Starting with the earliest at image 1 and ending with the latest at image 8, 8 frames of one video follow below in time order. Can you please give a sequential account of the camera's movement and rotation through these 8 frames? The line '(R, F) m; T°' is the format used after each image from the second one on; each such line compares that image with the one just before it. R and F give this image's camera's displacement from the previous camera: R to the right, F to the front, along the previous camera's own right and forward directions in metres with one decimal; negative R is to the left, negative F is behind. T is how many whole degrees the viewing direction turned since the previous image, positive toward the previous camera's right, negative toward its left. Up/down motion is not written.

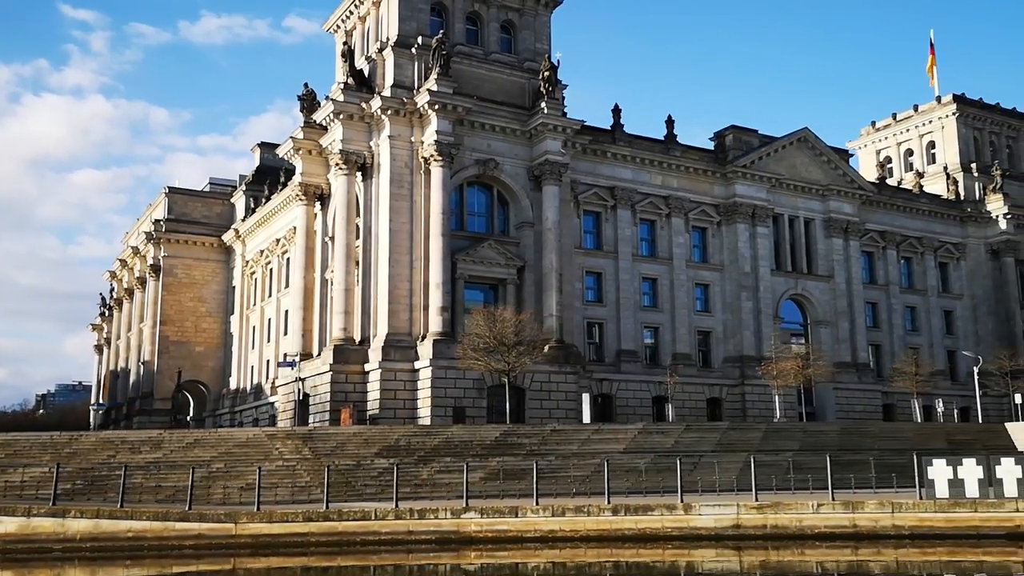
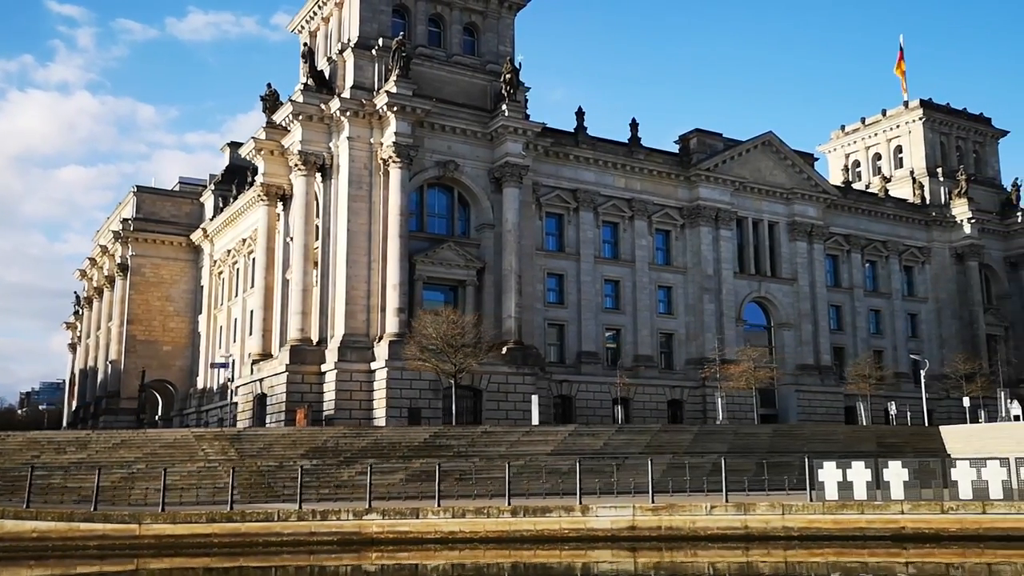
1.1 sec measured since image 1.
(+1.4, -0.3) m; +1°
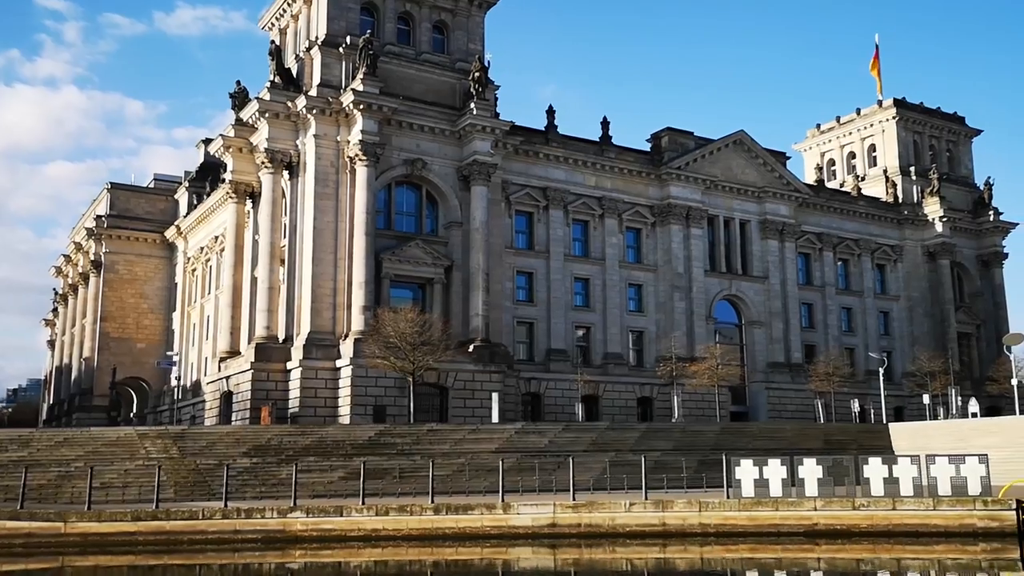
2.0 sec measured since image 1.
(+1.1, -0.2) m; +1°
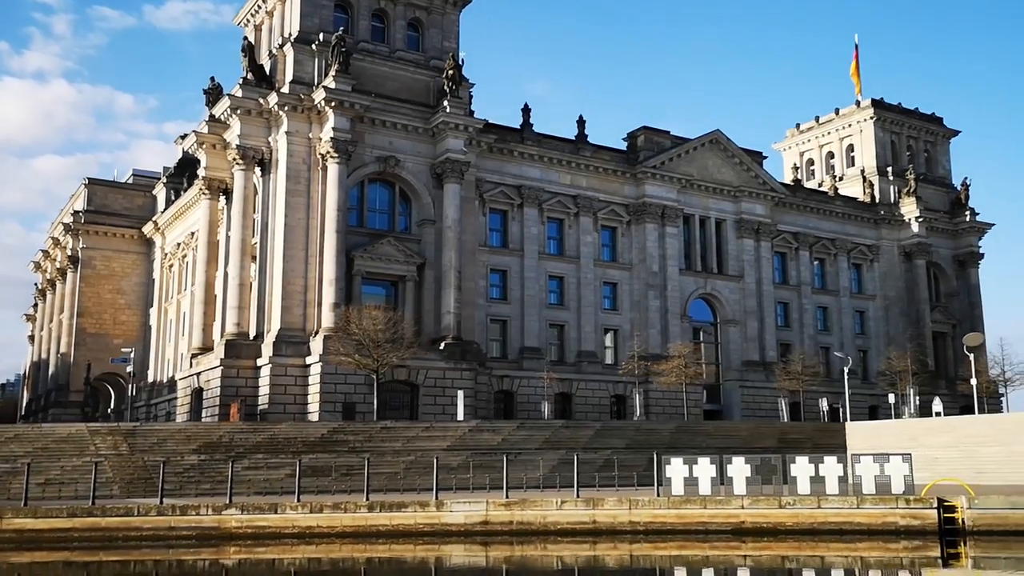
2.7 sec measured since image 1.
(+1.0, -0.2) m; +1°
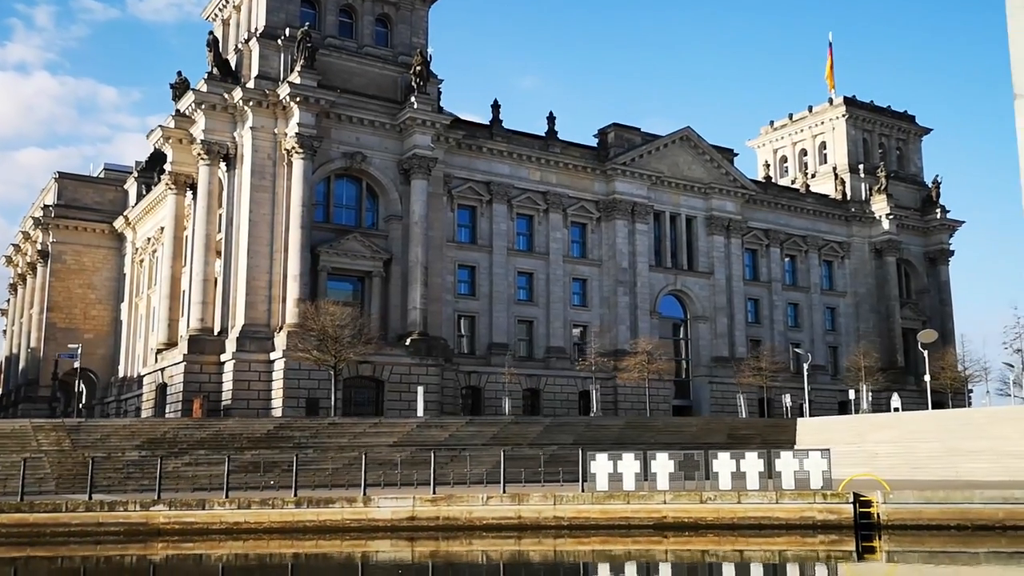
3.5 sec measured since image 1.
(+1.0, -0.1) m; +1°
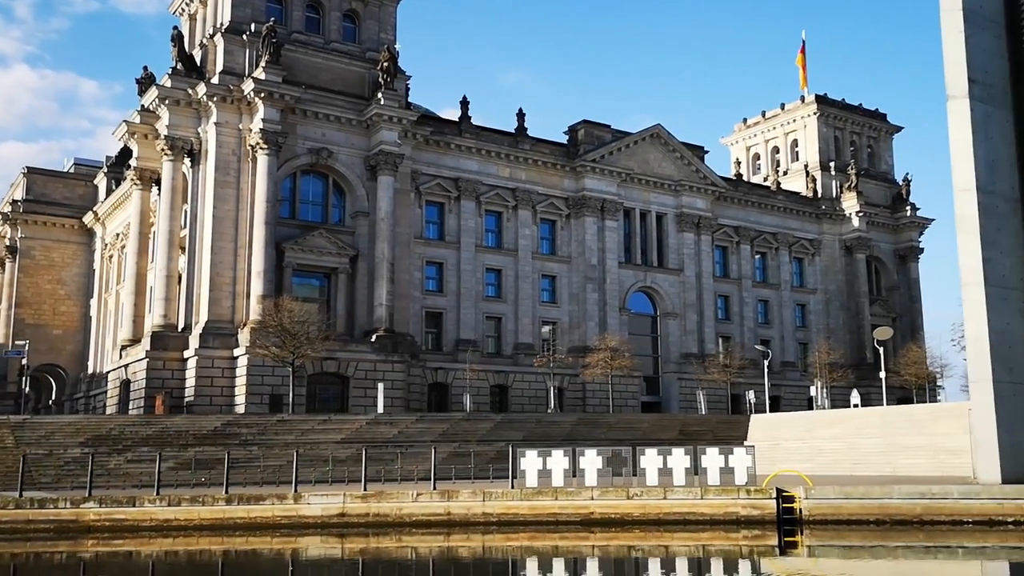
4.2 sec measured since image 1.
(+0.9, -0.1) m; +1°
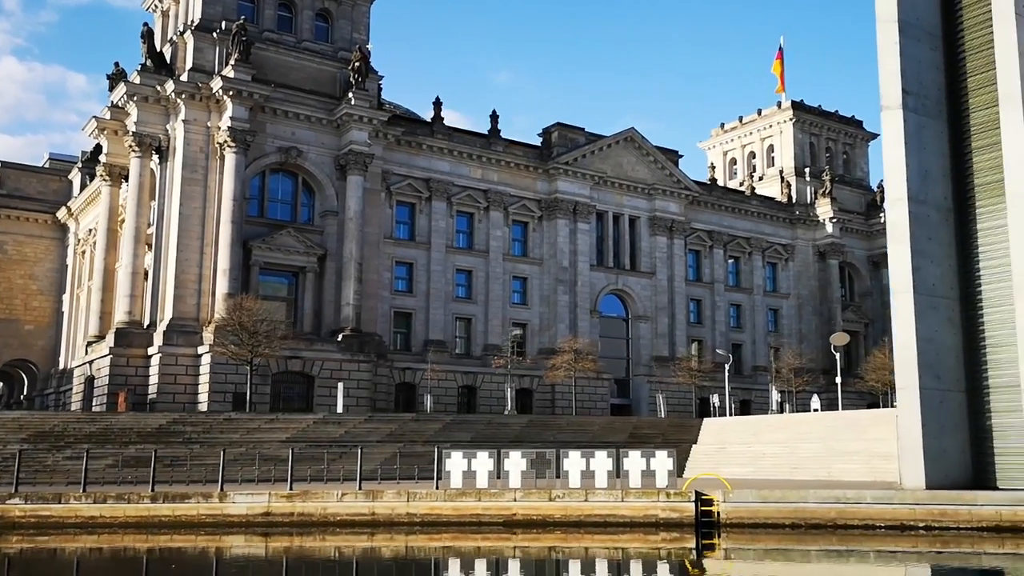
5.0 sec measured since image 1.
(+1.1, -0.2) m; +1°
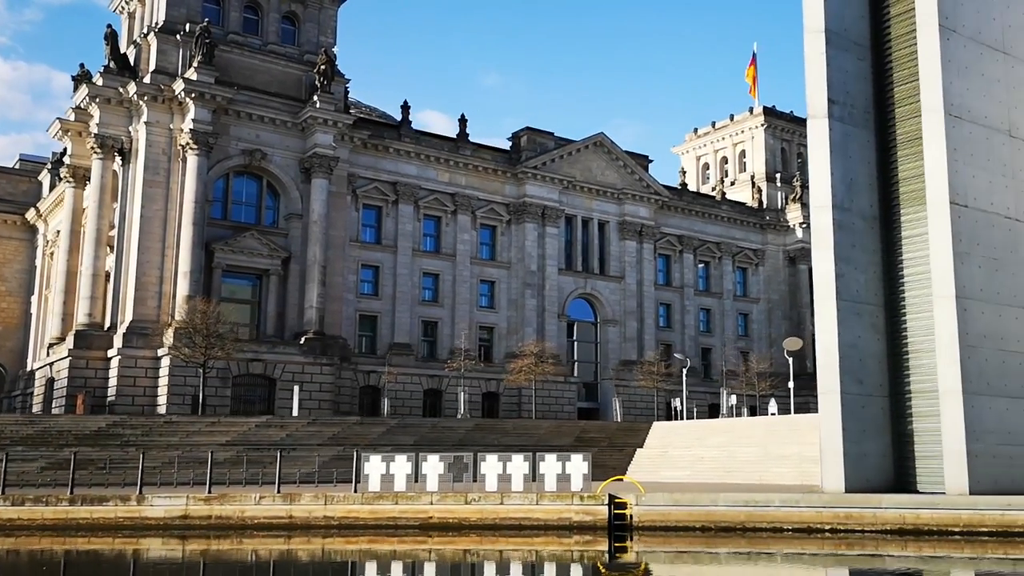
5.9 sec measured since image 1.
(+1.2, -0.2) m; +1°
